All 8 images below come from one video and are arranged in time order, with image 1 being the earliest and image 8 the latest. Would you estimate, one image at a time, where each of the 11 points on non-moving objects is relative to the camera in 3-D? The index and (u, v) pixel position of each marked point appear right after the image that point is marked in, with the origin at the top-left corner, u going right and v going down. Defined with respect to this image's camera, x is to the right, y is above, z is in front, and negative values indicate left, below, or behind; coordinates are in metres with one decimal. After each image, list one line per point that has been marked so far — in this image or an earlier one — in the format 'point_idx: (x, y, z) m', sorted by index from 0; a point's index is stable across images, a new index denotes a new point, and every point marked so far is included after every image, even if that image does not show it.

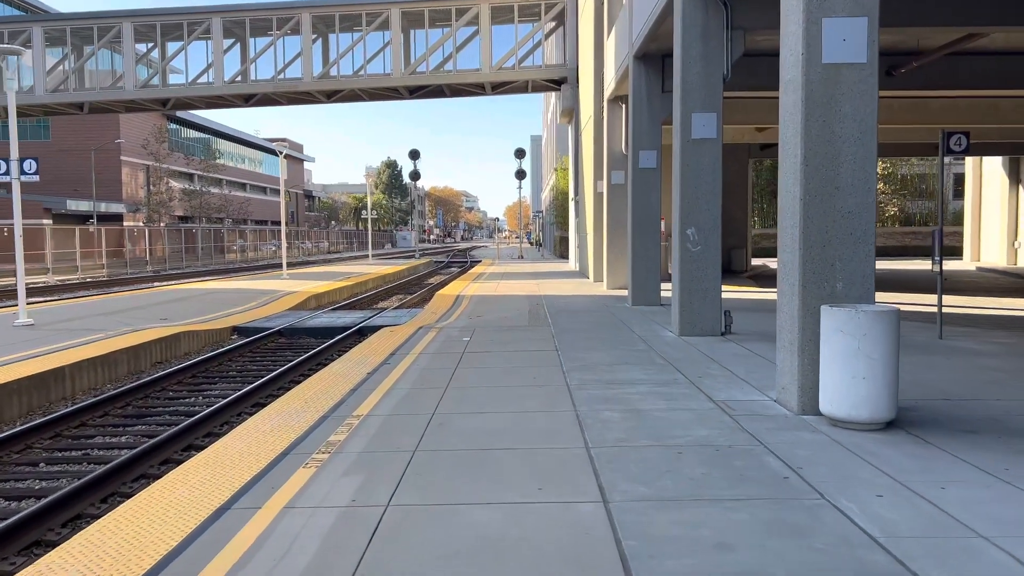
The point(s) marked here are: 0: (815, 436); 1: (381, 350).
0: (+2.0, -1.0, +5.3) m
1: (-1.6, -0.7, +9.9) m
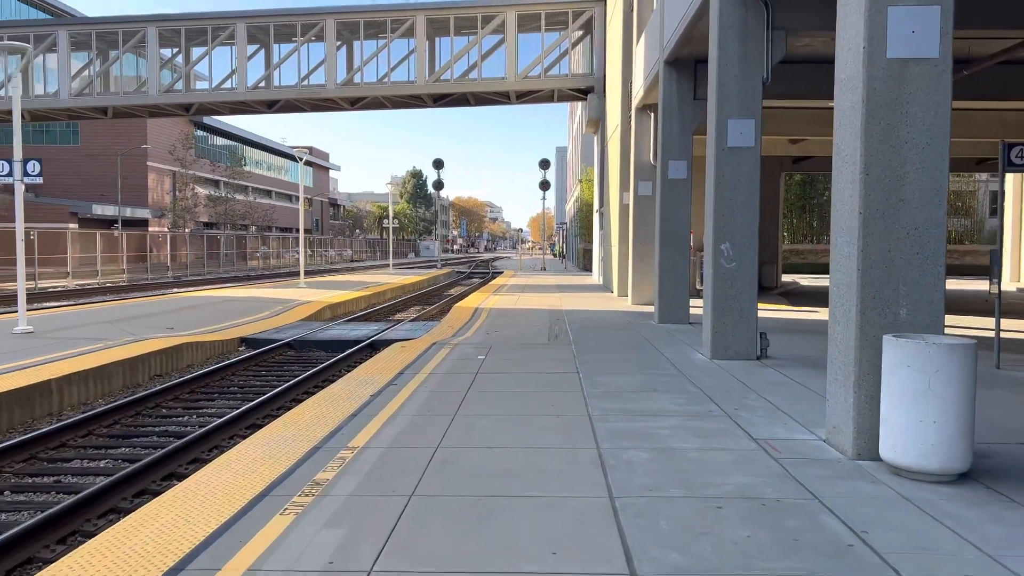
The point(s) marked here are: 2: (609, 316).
0: (+2.0, -1.1, +4.6) m
1: (-1.4, -0.9, +9.3) m
2: (+1.9, -0.5, +15.7) m
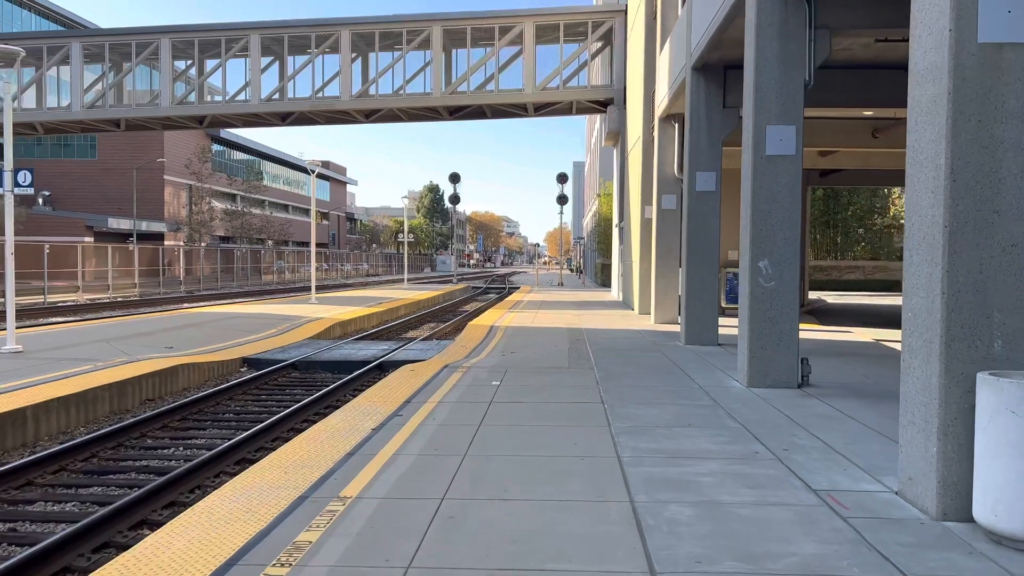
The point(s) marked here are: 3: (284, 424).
0: (+2.1, -1.3, +3.7) m
1: (-1.2, -1.1, +8.5) m
2: (+2.2, -0.9, +14.9) m
3: (-2.4, -1.5, +8.7) m
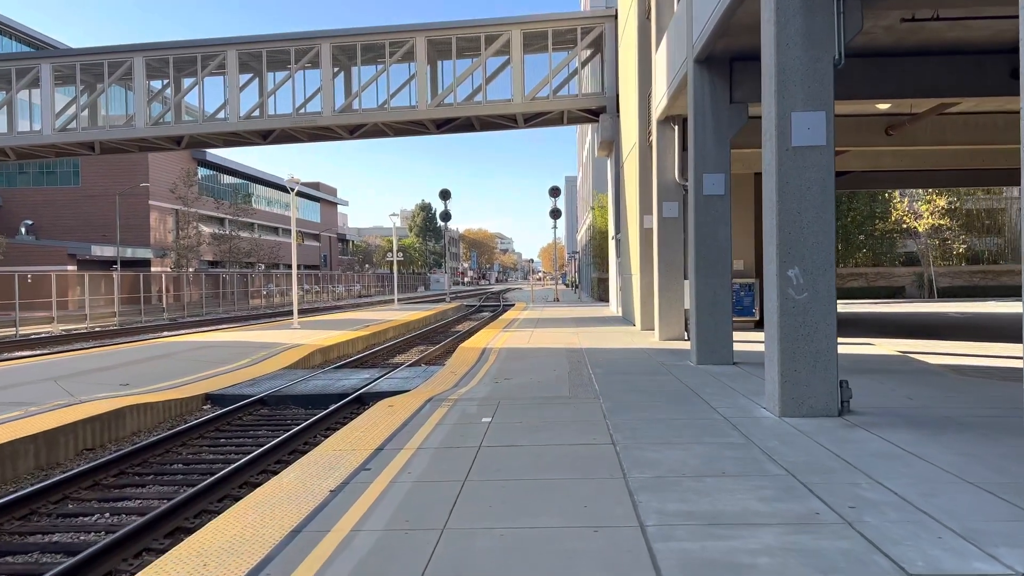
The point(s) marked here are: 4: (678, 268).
0: (+2.1, -1.3, +2.5) m
1: (-1.2, -1.3, +7.2) m
2: (+2.1, -1.1, +13.6) m
3: (-2.5, -1.7, +7.4) m
4: (+3.3, +0.4, +16.2) m
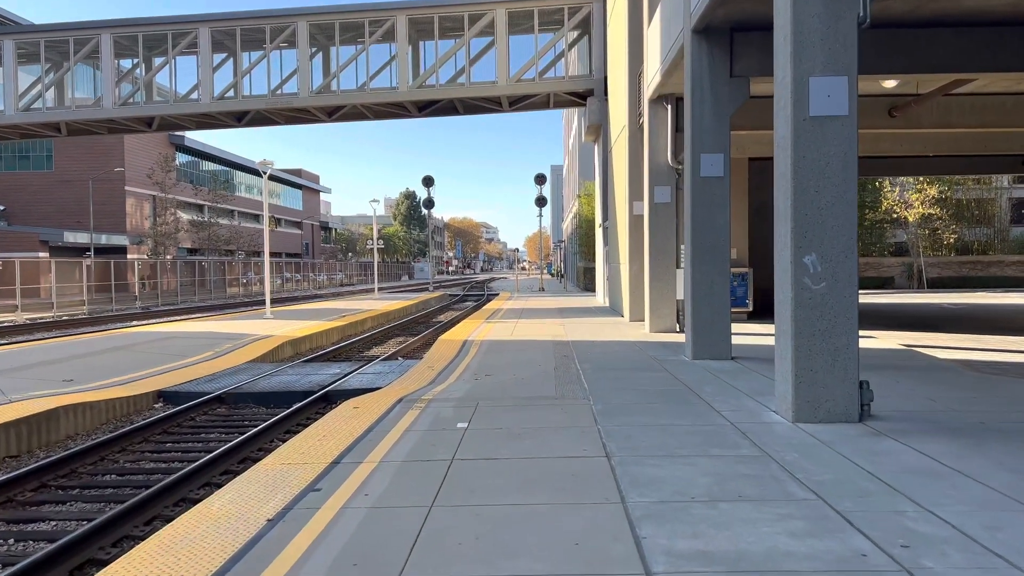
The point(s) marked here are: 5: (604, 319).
0: (+2.0, -1.3, +1.6) m
1: (-1.4, -1.2, +6.3) m
2: (+1.8, -1.0, +12.8) m
3: (-2.7, -1.6, +6.5) m
4: (+3.0, +0.6, +15.3) m
5: (+2.2, -0.8, +19.6) m
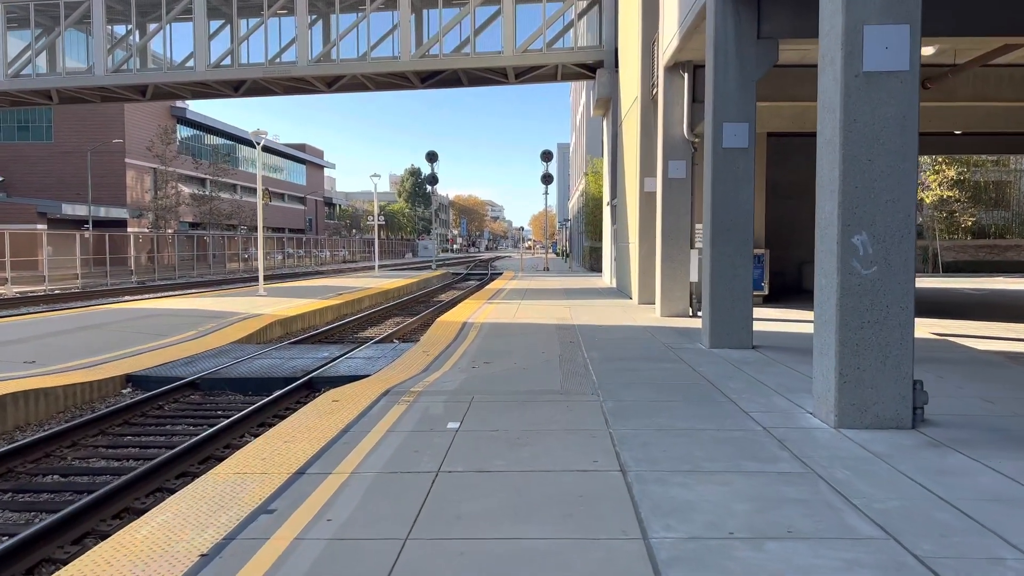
0: (+2.0, -1.3, +0.7) m
1: (-1.4, -1.1, +5.4) m
2: (+1.8, -0.7, +11.9) m
3: (-2.7, -1.4, +5.6) m
4: (+3.0, +0.9, +14.3) m
5: (+2.3, -0.3, +18.7) m
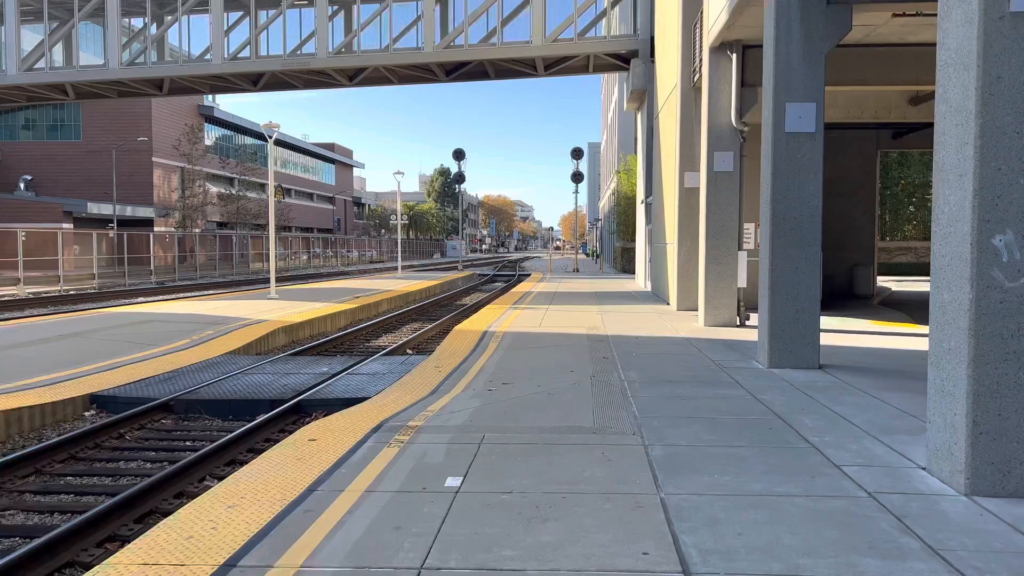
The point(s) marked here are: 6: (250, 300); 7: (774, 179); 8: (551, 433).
0: (+1.9, -1.4, -0.8) m
1: (-1.3, -1.2, +4.1) m
2: (+2.2, -0.8, +10.4) m
3: (-2.6, -1.5, +4.3) m
4: (+3.4, +0.8, +12.8) m
5: (+2.9, -0.4, +17.2) m
6: (-5.8, -0.3, +18.1) m
7: (+2.8, +1.2, +8.7) m
8: (+0.3, -1.0, +5.7) m
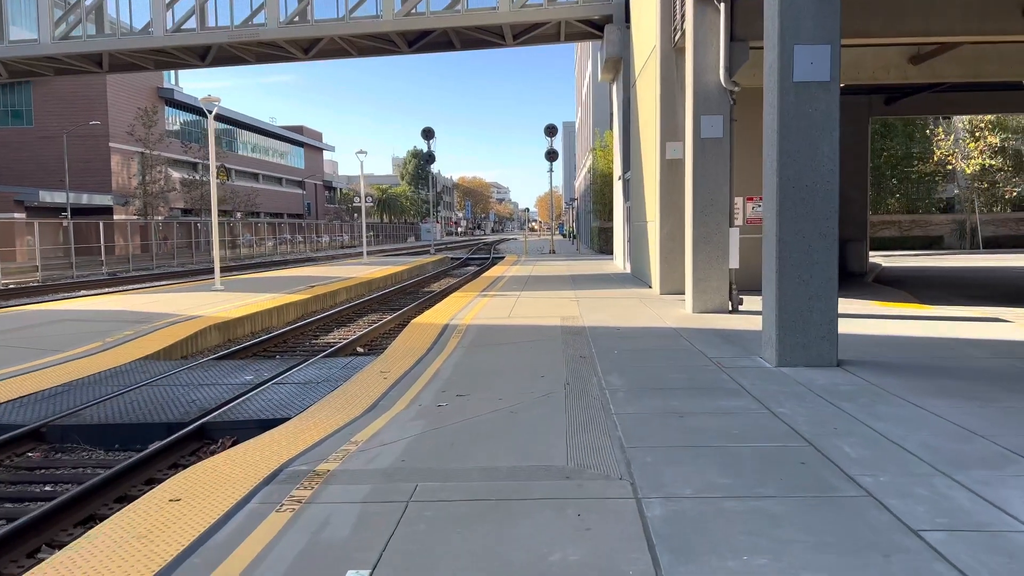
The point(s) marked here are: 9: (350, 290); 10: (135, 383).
0: (+1.8, -1.4, -2.2) m
1: (-1.6, -1.2, +2.5) m
2: (+1.7, -0.6, +8.9) m
3: (-2.8, -1.6, +2.7) m
4: (+2.9, +1.1, +11.3) m
5: (+2.3, -0.1, +15.7) m
6: (-6.5, -0.1, +16.4) m
7: (+2.4, +1.3, +7.2) m
8: (0.0, -1.0, +4.2) m
9: (-3.9, -0.1, +19.4) m
10: (-3.8, -1.0, +8.2) m
